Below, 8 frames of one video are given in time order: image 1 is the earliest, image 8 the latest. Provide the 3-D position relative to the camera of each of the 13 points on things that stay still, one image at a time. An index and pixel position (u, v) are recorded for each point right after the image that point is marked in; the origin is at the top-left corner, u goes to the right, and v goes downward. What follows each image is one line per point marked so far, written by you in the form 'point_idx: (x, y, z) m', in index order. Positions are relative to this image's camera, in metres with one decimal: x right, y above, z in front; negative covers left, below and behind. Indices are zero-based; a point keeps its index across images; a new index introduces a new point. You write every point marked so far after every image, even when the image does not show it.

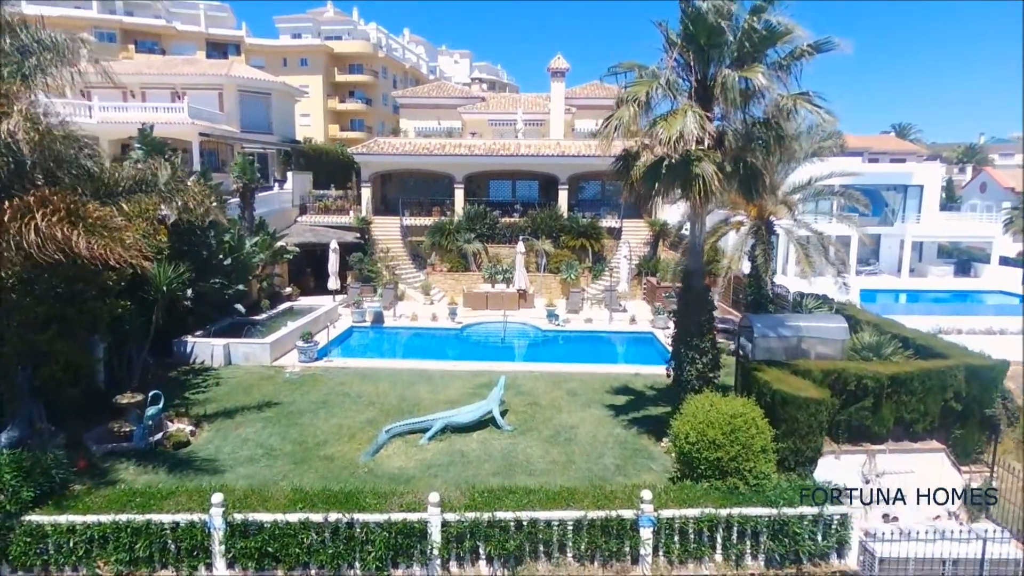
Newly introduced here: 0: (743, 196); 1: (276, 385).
0: (+4.5, +1.7, +12.6) m
1: (-6.6, -2.7, +18.1) m
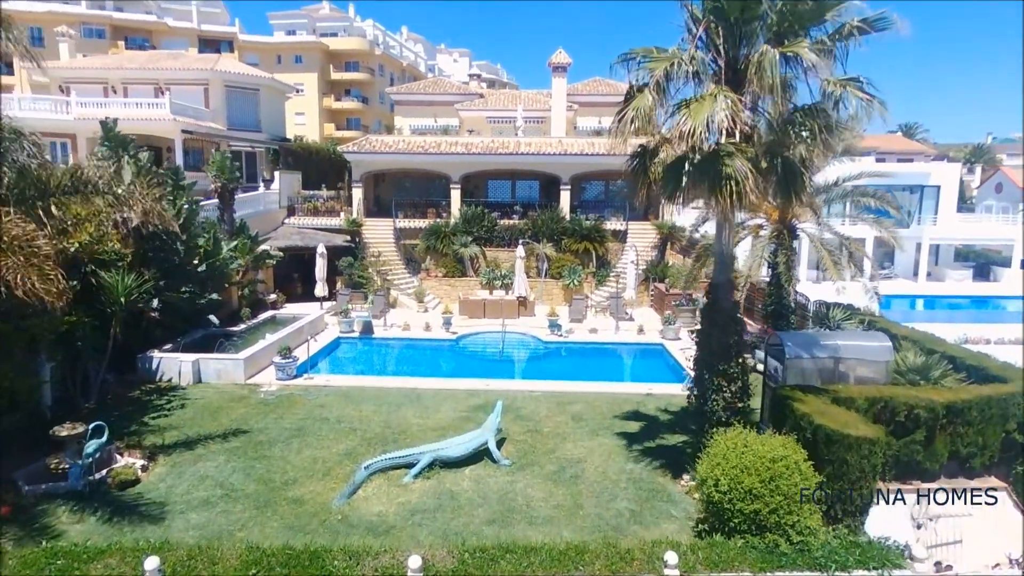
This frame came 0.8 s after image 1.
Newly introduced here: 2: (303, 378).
0: (+4.4, +1.4, +10.7) m
1: (-6.6, -3.0, +16.3) m
2: (-6.0, -2.6, +18.6) m
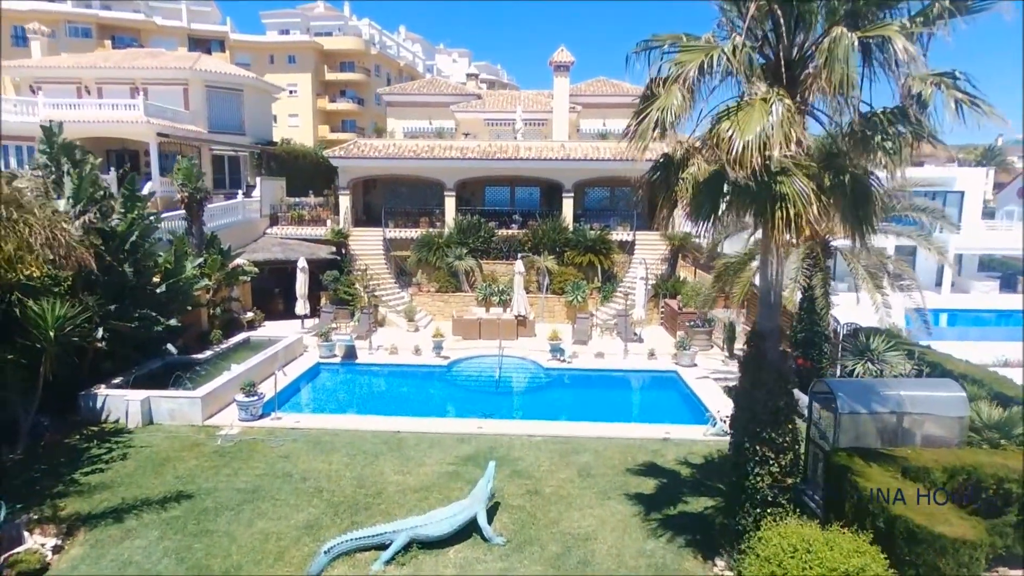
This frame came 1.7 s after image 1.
0: (+4.3, +0.8, +8.4) m
1: (-6.7, -3.7, +14.0) m
2: (-6.1, -3.3, +16.3) m
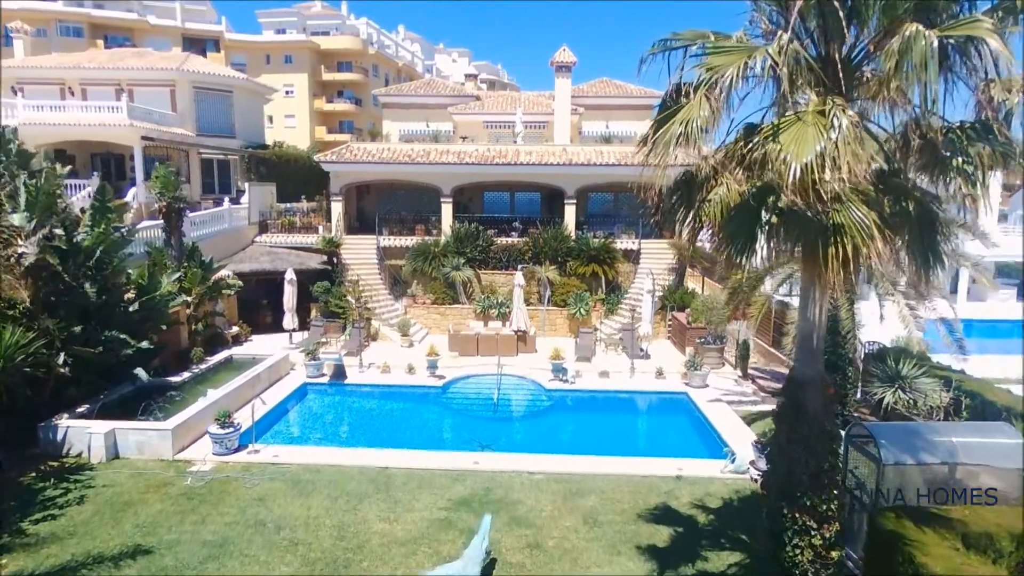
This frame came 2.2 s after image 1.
0: (+4.3, +0.3, +7.1) m
1: (-6.8, -4.2, +12.7) m
2: (-6.1, -3.7, +14.9) m
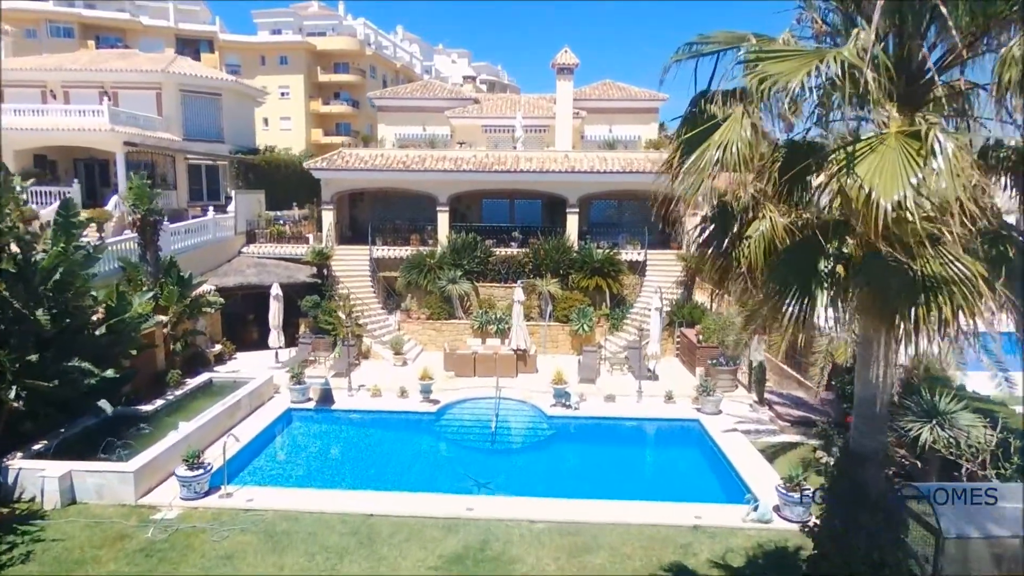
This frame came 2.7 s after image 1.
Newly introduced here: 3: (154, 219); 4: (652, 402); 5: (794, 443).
0: (+4.3, -0.3, +5.7) m
1: (-6.8, -4.7, +11.3) m
2: (-6.1, -4.3, +13.6) m
3: (-10.6, +2.1, +19.3) m
4: (+4.3, -3.5, +20.0) m
5: (+7.2, -4.0, +16.7) m
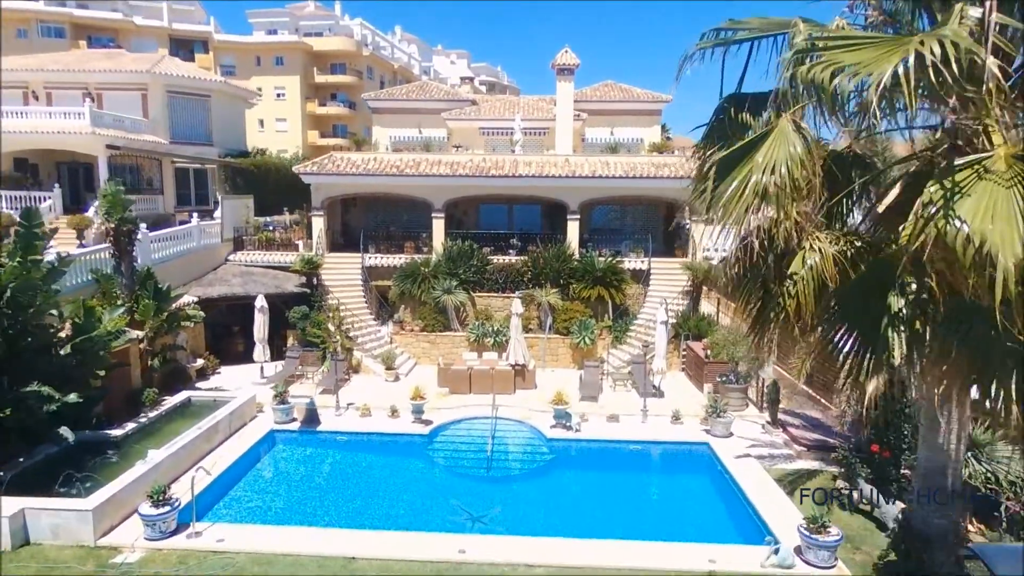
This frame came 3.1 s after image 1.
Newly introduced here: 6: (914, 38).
0: (+4.2, -0.6, +4.5) m
1: (-6.9, -5.1, +10.1) m
2: (-6.2, -4.7, +12.4) m
3: (-10.7, +1.7, +18.1) m
4: (+4.2, -3.9, +18.8) m
5: (+7.2, -4.4, +15.6) m
6: (+2.4, +1.7, +4.5) m
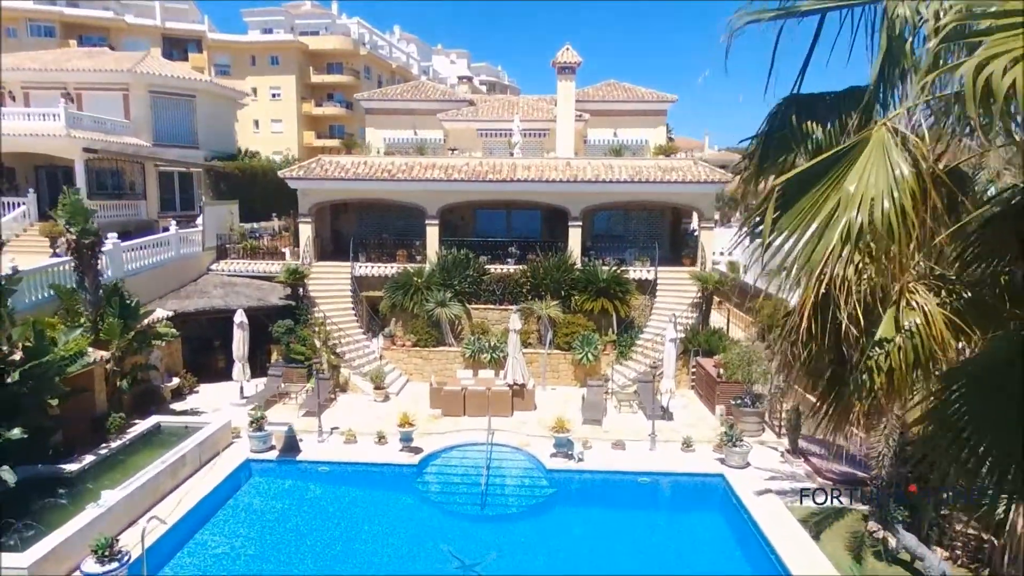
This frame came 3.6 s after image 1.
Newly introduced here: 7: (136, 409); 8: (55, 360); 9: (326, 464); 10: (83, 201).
0: (+4.1, -1.0, +3.0) m
1: (-7.0, -5.5, +8.6) m
2: (-6.3, -5.1, +10.9) m
3: (-10.8, +1.2, +16.7) m
4: (+4.1, -4.3, +17.3) m
5: (+7.1, -4.8, +14.1) m
6: (+2.3, +1.3, +3.0) m
7: (-10.9, -3.5, +18.8) m
8: (-9.9, -1.5, +14.0) m
9: (-4.7, -4.5, +16.8) m
10: (-10.8, +2.2, +16.4) m
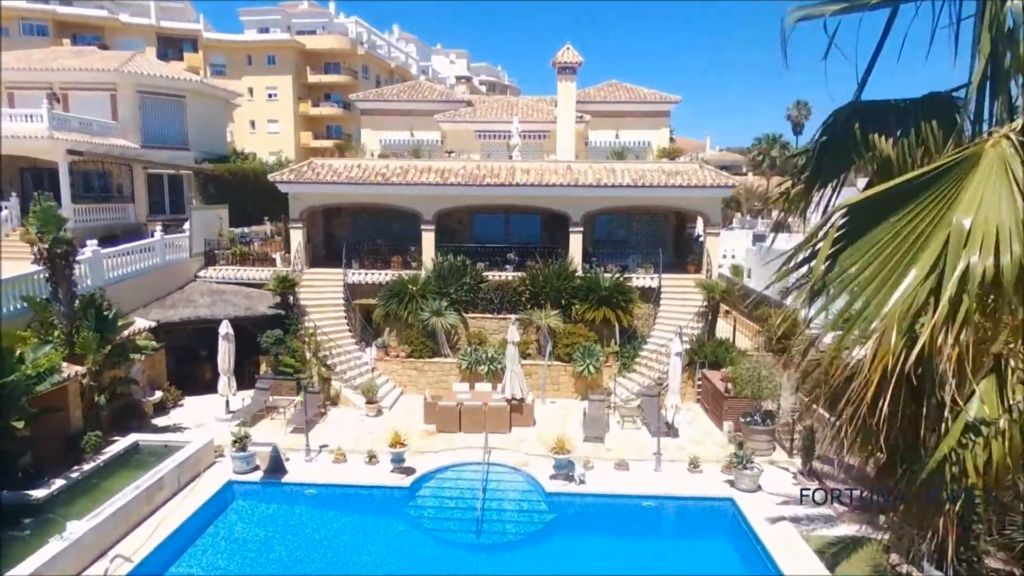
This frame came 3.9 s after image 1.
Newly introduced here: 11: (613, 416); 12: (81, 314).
0: (+4.0, -1.3, +2.2) m
1: (-7.0, -5.8, +7.7) m
2: (-6.4, -5.4, +10.0) m
3: (-10.8, +1.0, +15.8) m
4: (+4.1, -4.6, +16.4) m
5: (+7.0, -5.1, +13.2) m
6: (+2.2, +1.0, +2.1) m
7: (-10.9, -3.8, +17.9) m
8: (-10.0, -1.8, +13.1) m
9: (-4.8, -4.8, +15.9) m
10: (-10.8, +1.9, +15.5) m
11: (+3.0, -3.9, +19.5) m
12: (-10.8, -0.6, +16.4) m
